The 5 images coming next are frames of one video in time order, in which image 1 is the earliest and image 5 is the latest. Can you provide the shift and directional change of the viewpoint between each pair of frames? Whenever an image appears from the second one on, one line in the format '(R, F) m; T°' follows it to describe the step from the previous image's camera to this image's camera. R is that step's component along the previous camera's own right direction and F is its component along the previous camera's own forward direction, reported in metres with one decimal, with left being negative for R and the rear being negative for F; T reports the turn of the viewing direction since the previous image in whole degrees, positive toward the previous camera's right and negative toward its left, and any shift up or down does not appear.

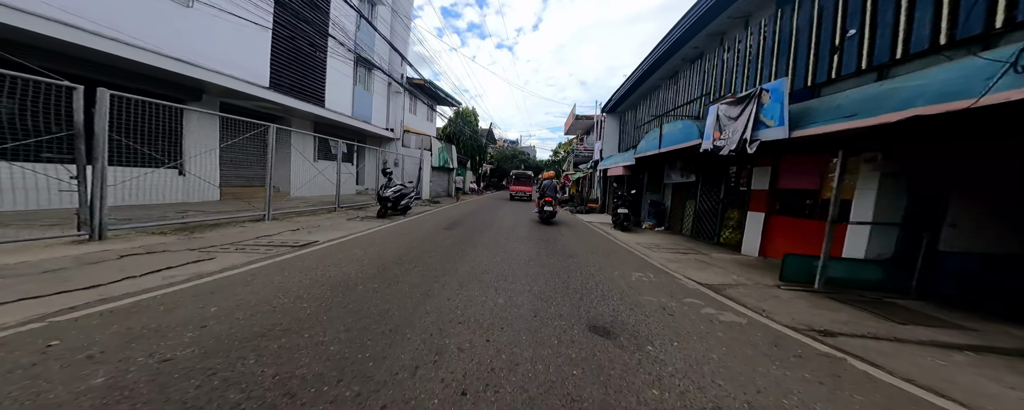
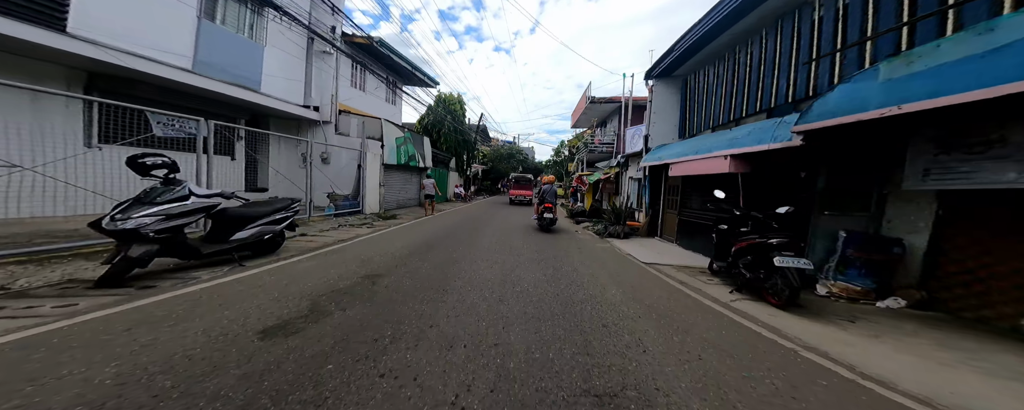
(+0.1, +2.1) m; 0°
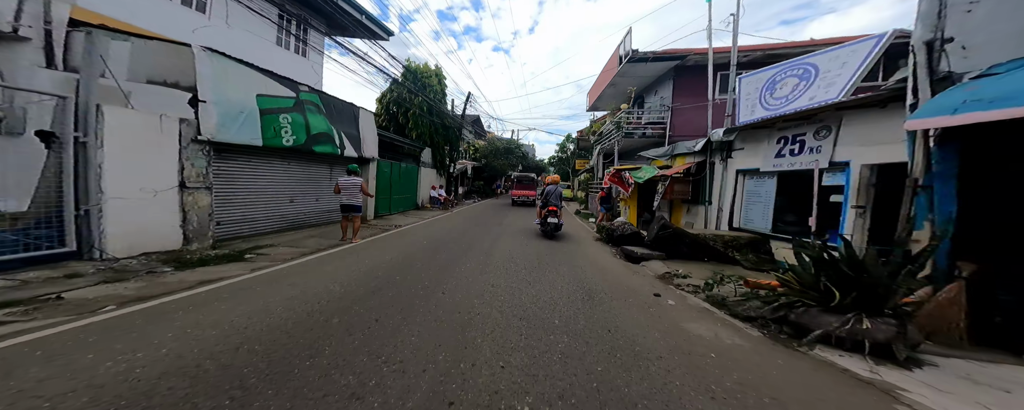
(+0.1, +2.4) m; 0°
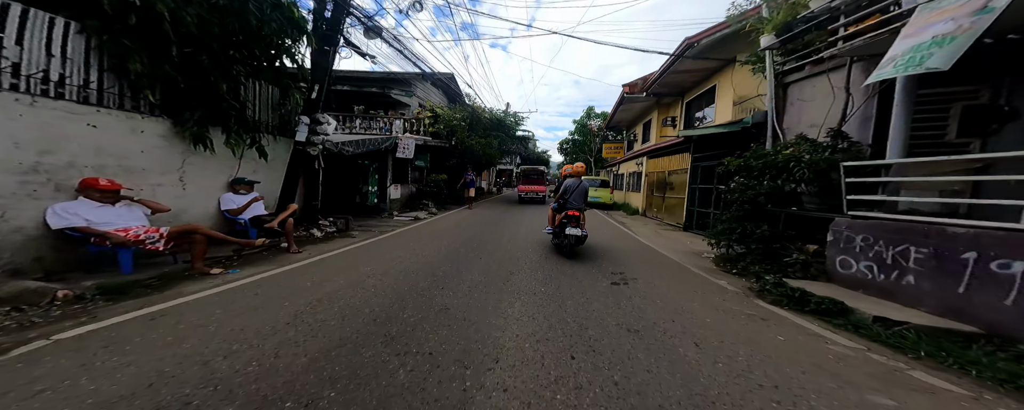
(+0.2, +5.6) m; 0°
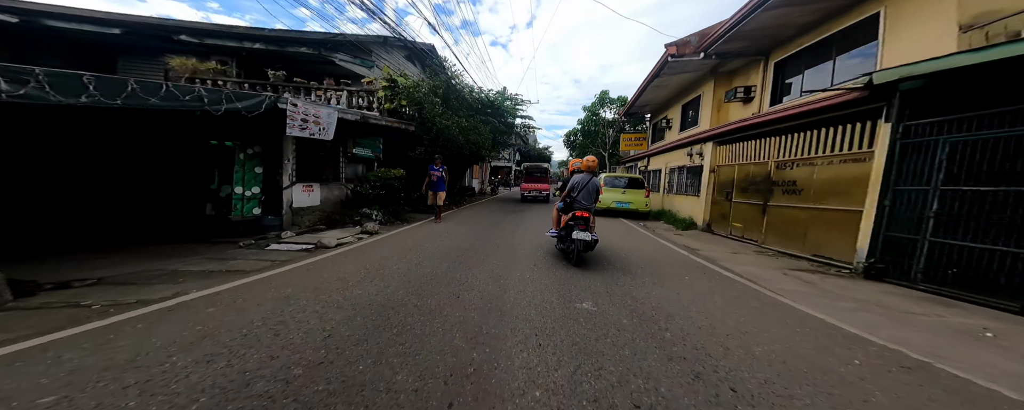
(+0.1, +2.2) m; 0°
